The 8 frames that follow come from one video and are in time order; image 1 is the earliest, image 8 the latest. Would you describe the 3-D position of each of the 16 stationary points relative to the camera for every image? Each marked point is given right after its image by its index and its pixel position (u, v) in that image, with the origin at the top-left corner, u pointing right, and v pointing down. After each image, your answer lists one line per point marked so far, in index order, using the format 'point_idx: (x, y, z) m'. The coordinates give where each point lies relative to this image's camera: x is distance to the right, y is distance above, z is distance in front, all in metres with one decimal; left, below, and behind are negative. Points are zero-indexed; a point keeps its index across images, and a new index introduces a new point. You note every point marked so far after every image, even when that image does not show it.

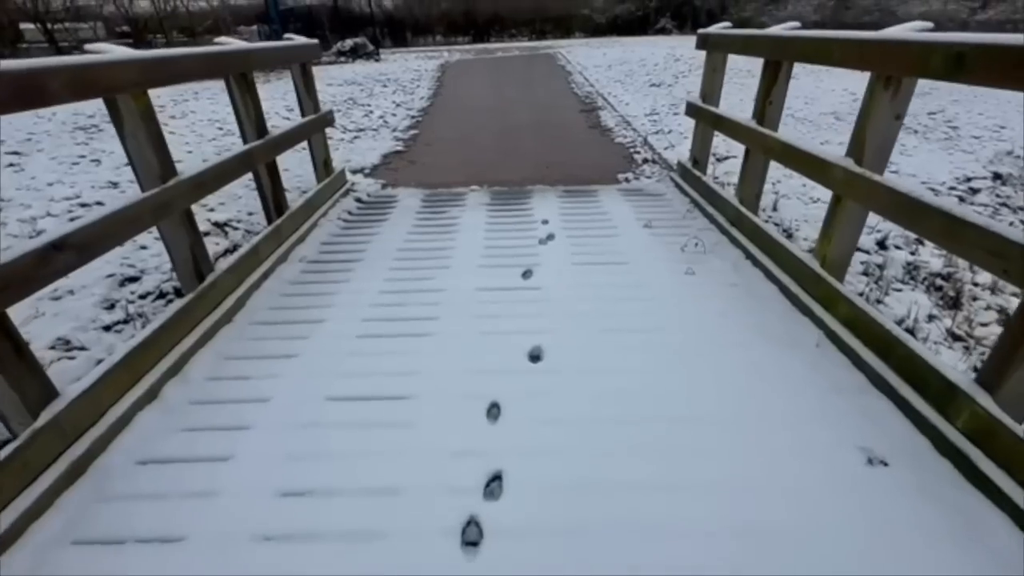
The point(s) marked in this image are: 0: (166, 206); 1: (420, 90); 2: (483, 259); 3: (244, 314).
0: (-1.7, +0.4, +2.3) m
1: (-1.9, +4.1, +9.6) m
2: (-0.2, +0.2, +3.2) m
3: (-1.5, -0.1, +2.7) m
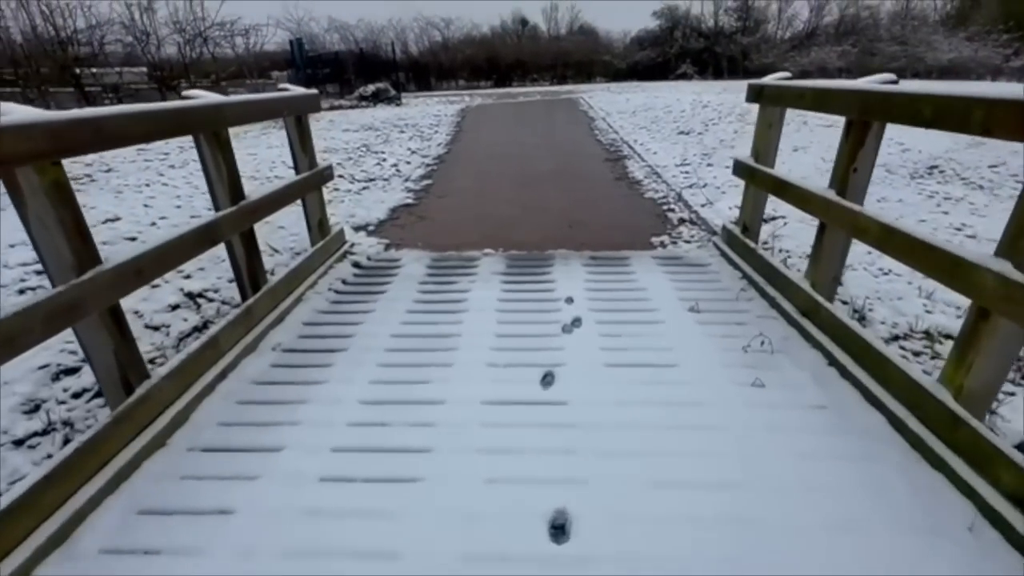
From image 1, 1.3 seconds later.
0: (-1.6, -0.1, +1.7) m
1: (-1.5, +3.0, +9.3) m
2: (-0.1, -0.4, +2.6) m
3: (-1.5, -0.7, +2.1) m
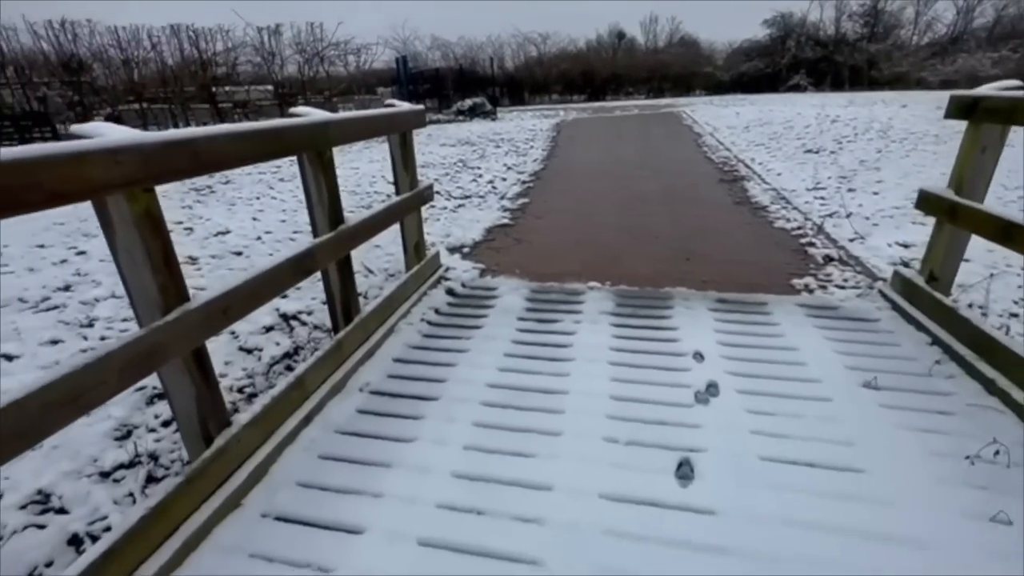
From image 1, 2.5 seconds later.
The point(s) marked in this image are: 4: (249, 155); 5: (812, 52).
0: (-1.1, -0.2, +1.5) m
1: (+0.4, +2.6, +9.1) m
2: (+0.4, -0.6, +2.2) m
3: (-1.0, -0.8, +1.8) m
4: (-1.0, +0.5, +1.8) m
5: (+12.4, +9.7, +19.2) m
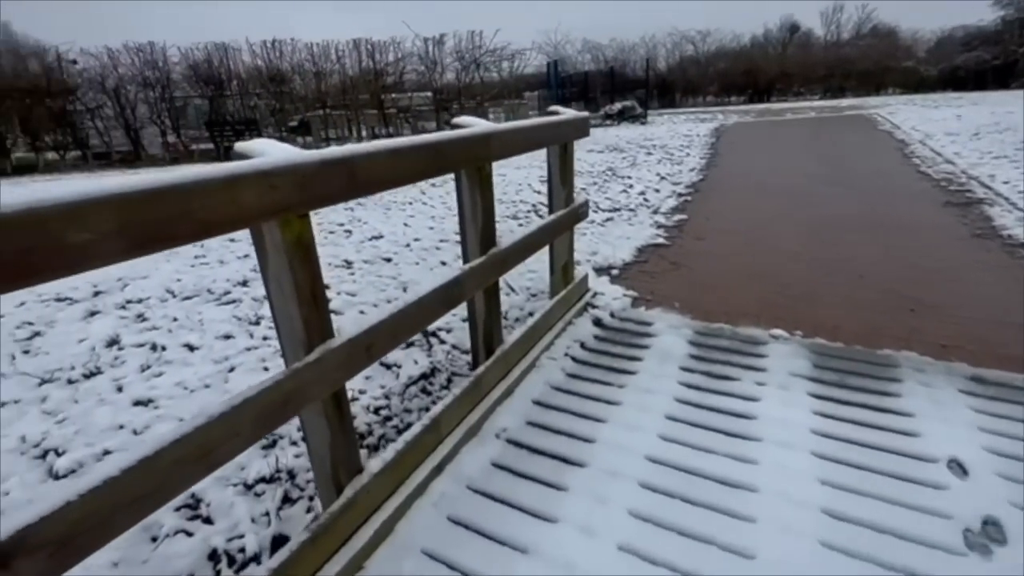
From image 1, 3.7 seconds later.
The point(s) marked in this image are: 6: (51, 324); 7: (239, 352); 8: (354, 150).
0: (-0.6, -0.3, +1.3) m
1: (+3.1, +2.2, +8.2) m
2: (+1.0, -0.9, +1.5) m
3: (-0.4, -0.9, +1.6) m
4: (-0.4, +0.4, +1.6) m
5: (+18.0, +8.0, +14.7) m
6: (-3.0, -0.2, +3.1) m
7: (-1.6, -0.4, +2.8) m
8: (-0.5, +0.4, +1.4) m
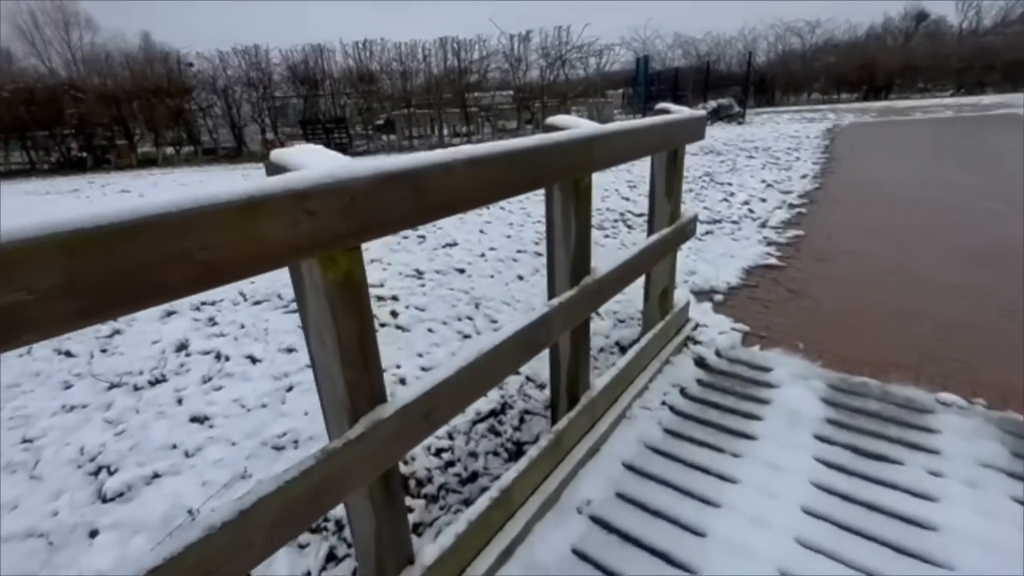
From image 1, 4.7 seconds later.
0: (-0.4, -0.4, +1.0) m
1: (+4.5, +1.9, +7.2) m
2: (+1.2, -1.1, +1.0) m
3: (-0.2, -1.1, +1.3) m
4: (-0.1, +0.3, +1.3) m
5: (+20.4, +6.8, +11.5) m
6: (-2.5, -0.2, +3.1) m
7: (-1.2, -0.4, +2.6) m
8: (-0.2, +0.3, +1.1) m
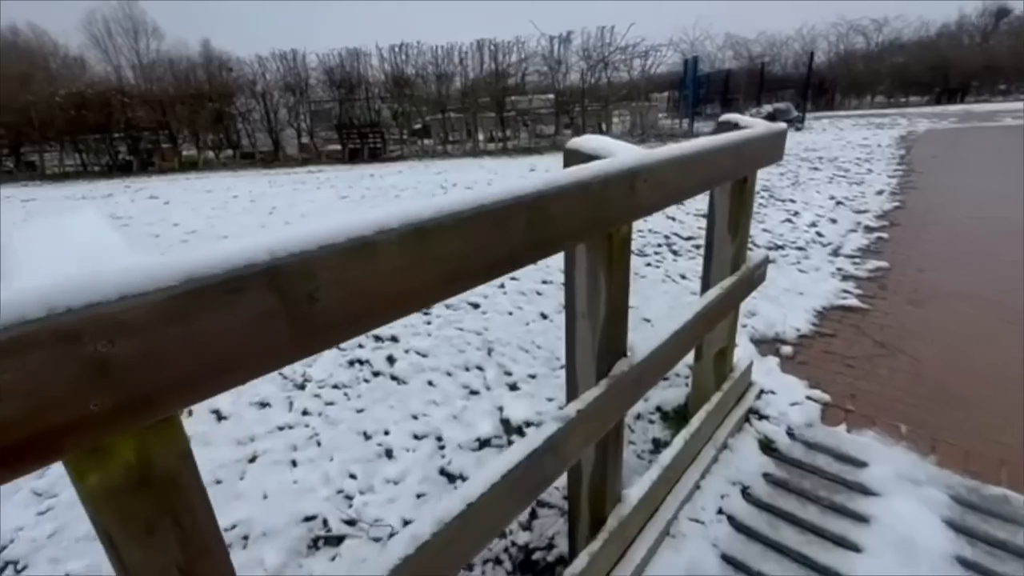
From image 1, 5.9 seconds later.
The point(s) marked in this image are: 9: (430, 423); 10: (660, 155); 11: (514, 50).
0: (-0.5, -0.7, +0.5) m
1: (+4.9, +1.5, +6.4) m
2: (+1.1, -1.4, +0.4) m
3: (-0.3, -1.3, +0.8) m
4: (-0.1, 0.0, +0.8) m
5: (+21.3, +5.9, +9.4) m
6: (-2.4, -0.4, +2.7) m
7: (-1.1, -0.7, +2.1) m
8: (-0.2, +0.1, +0.6) m
9: (-0.4, -0.6, +2.2) m
10: (+0.4, +0.3, +1.2) m
11: (0.0, +6.3, +12.3) m
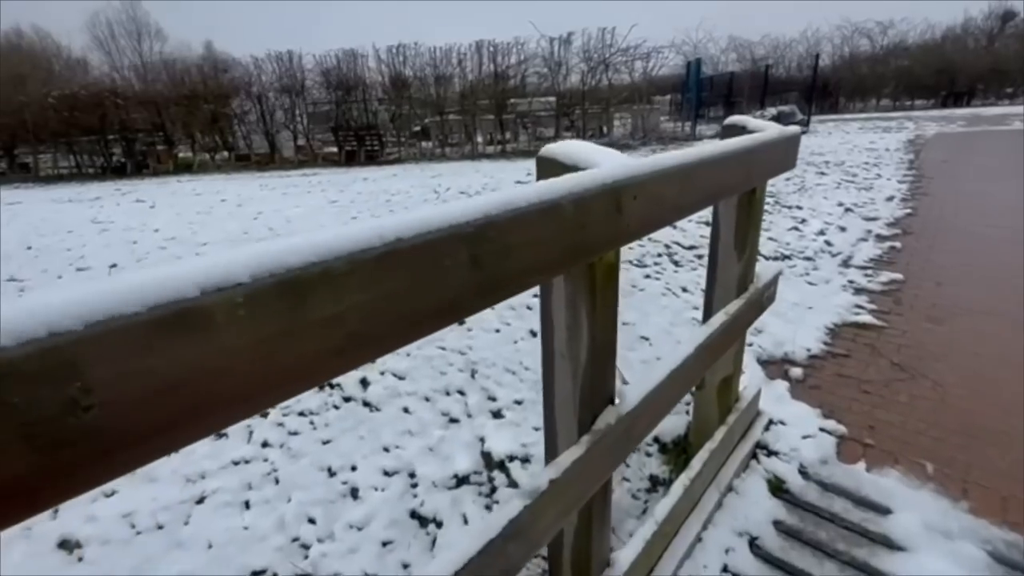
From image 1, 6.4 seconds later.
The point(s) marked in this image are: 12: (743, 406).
0: (-0.5, -0.7, +0.3) m
1: (+4.9, +1.4, +6.1) m
2: (+1.1, -1.5, +0.1) m
3: (-0.4, -1.4, +0.5) m
4: (-0.2, 0.0, +0.5) m
5: (+21.3, +5.6, +9.1) m
6: (-2.5, -0.5, +2.5) m
7: (-1.2, -0.7, +1.9) m
8: (-0.3, 0.0, +0.3) m
9: (-0.5, -0.7, +2.0) m
10: (+0.3, +0.3, +1.0) m
11: (0.0, +6.2, +12.1) m
12: (+1.0, -0.5, +2.0) m
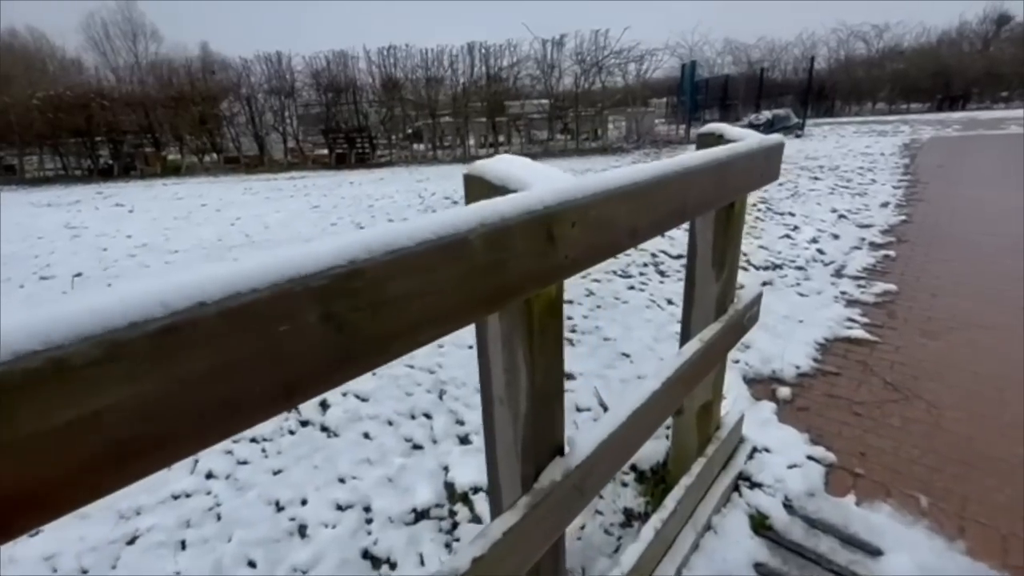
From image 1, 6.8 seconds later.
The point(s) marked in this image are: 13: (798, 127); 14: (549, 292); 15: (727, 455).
0: (-0.7, -0.8, +0.2) m
1: (+4.7, +1.3, +6.0) m
2: (+0.9, -1.5, 0.0) m
3: (-0.5, -1.4, +0.4) m
4: (-0.3, -0.1, +0.4) m
5: (+21.1, +5.5, +9.0) m
6: (-2.6, -0.6, +2.4) m
7: (-1.3, -0.8, +1.8) m
8: (-0.5, -0.1, +0.2) m
9: (-0.6, -0.8, +1.9) m
10: (+0.2, +0.2, +0.8) m
11: (-0.1, +6.0, +12.0) m
12: (+0.9, -0.6, +1.9) m
13: (+7.2, +4.0, +11.7) m
14: (+0.1, 0.0, +0.8) m
15: (+0.9, -0.7, +1.9) m
